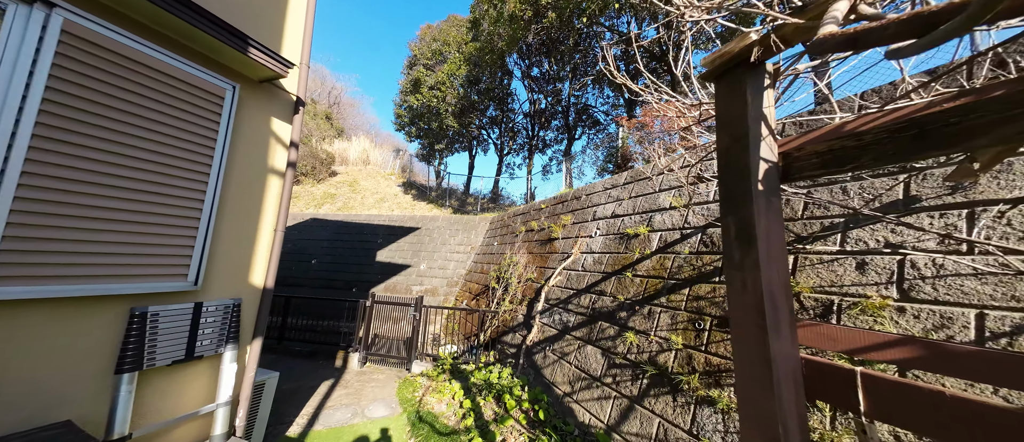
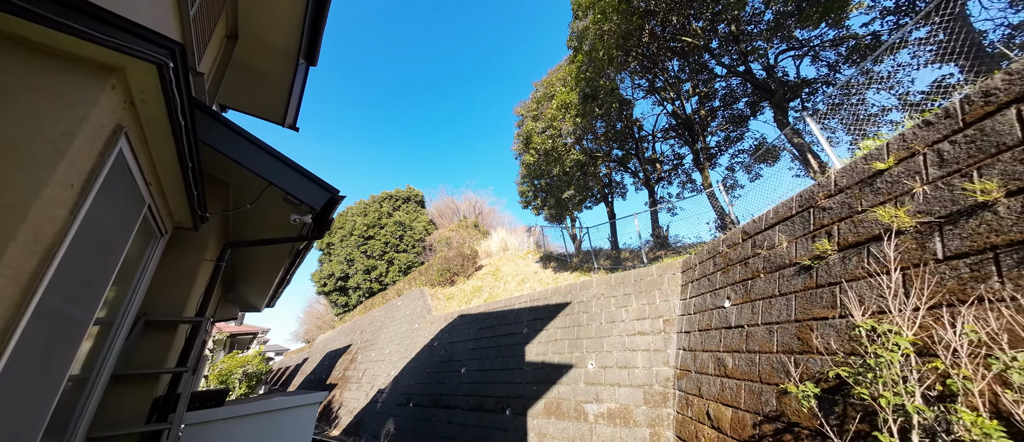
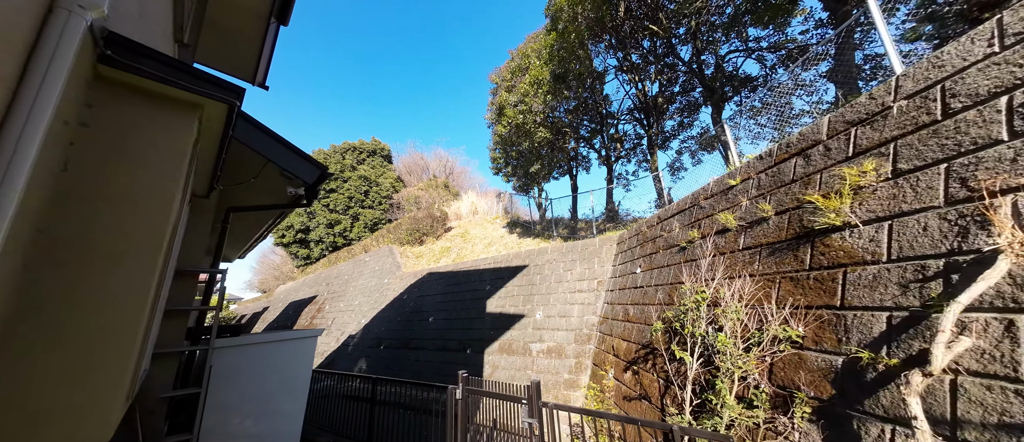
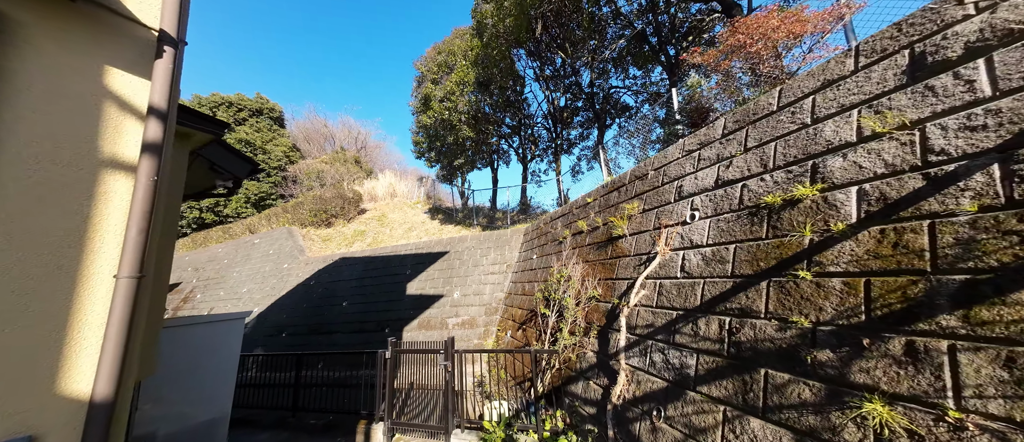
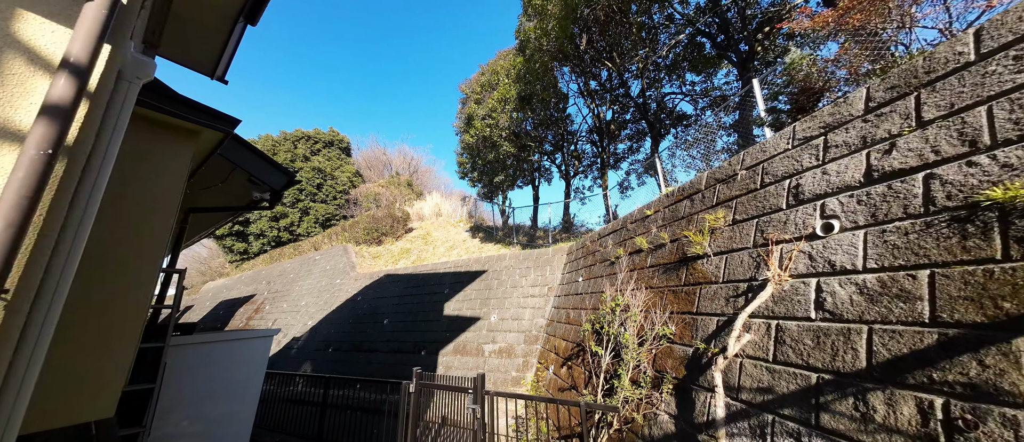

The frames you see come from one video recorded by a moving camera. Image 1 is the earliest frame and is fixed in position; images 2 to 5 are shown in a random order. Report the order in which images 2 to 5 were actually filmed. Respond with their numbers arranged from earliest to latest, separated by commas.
4, 5, 3, 2
